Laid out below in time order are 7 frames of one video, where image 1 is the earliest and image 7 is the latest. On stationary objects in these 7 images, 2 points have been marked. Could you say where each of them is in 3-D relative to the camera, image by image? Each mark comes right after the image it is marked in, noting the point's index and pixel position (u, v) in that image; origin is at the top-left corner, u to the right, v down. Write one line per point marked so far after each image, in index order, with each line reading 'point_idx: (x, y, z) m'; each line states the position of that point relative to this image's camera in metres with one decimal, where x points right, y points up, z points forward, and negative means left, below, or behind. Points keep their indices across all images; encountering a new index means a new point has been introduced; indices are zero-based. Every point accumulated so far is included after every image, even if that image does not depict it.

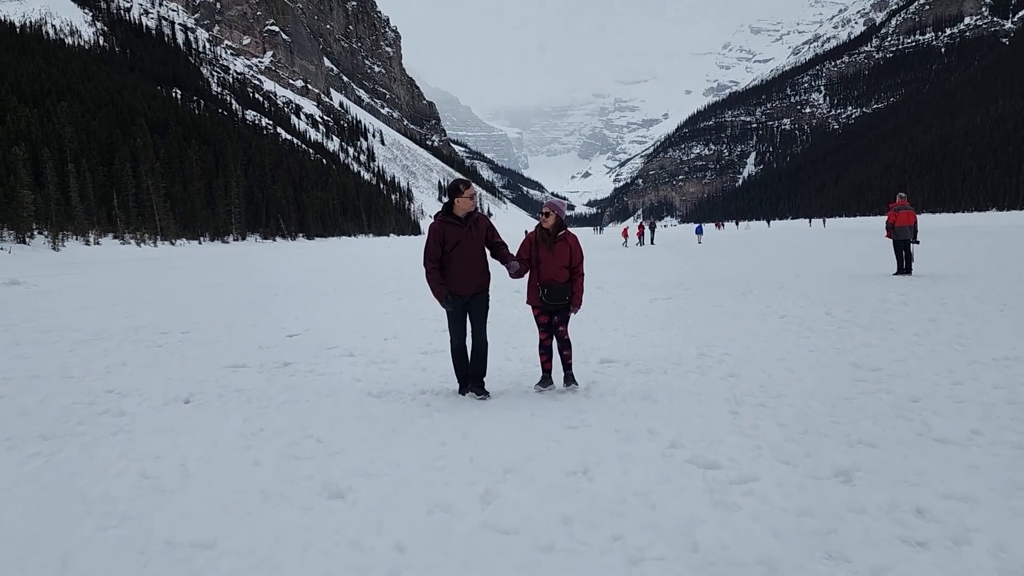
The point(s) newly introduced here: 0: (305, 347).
0: (-4.4, -1.3, +11.5) m
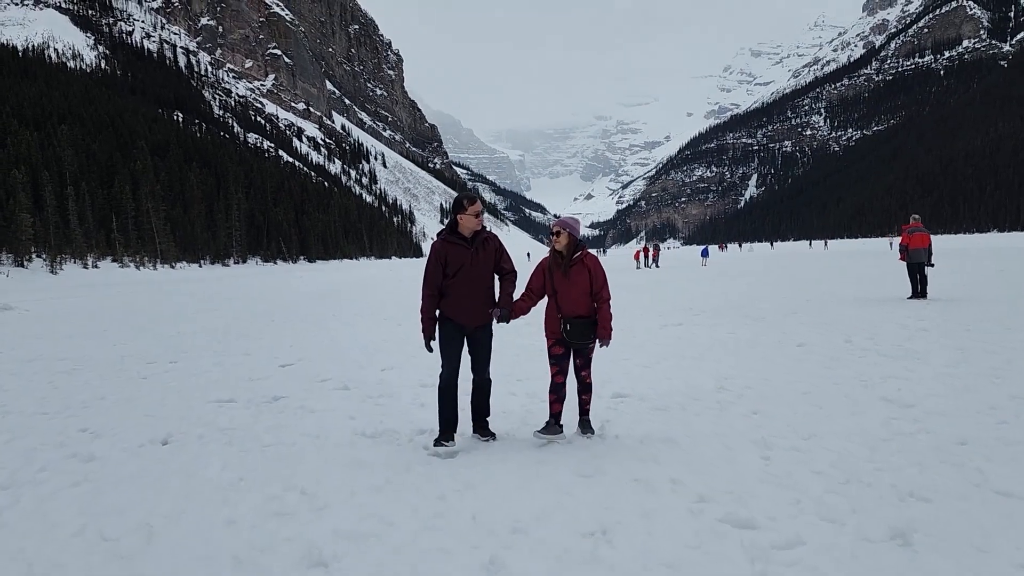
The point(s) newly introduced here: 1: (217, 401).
0: (-4.3, -1.9, +11.0) m
1: (-5.1, -2.0, +9.3) m
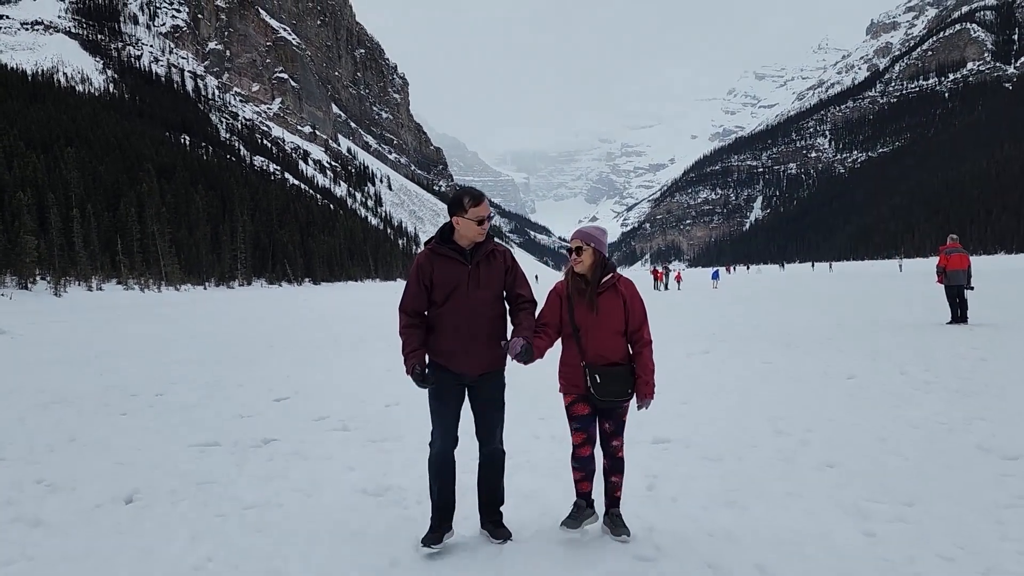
0: (-4.0, -2.4, +10.0) m
1: (-4.8, -2.4, +8.3) m
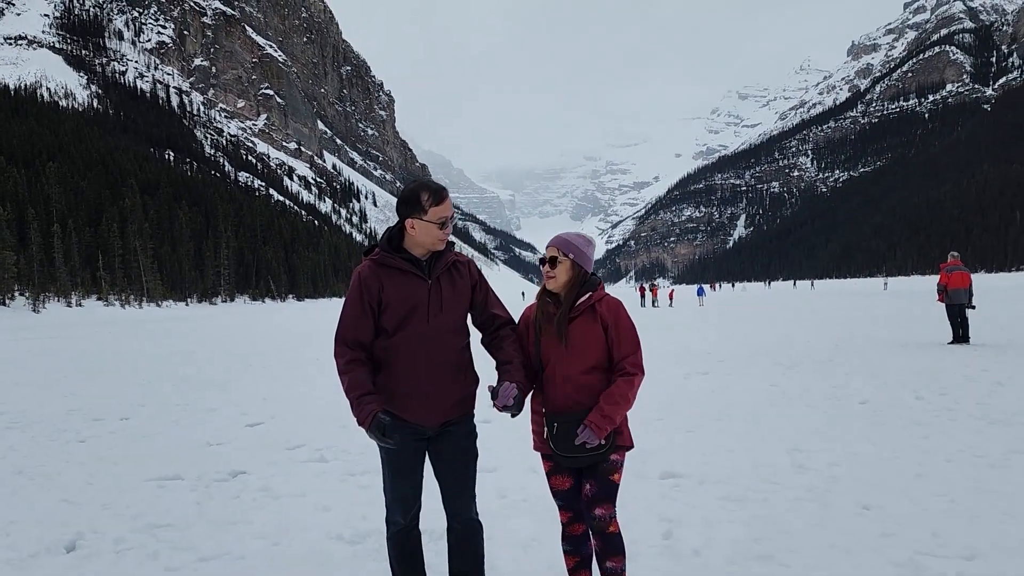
0: (-4.1, -2.7, +9.1) m
1: (-4.9, -2.7, +7.4) m
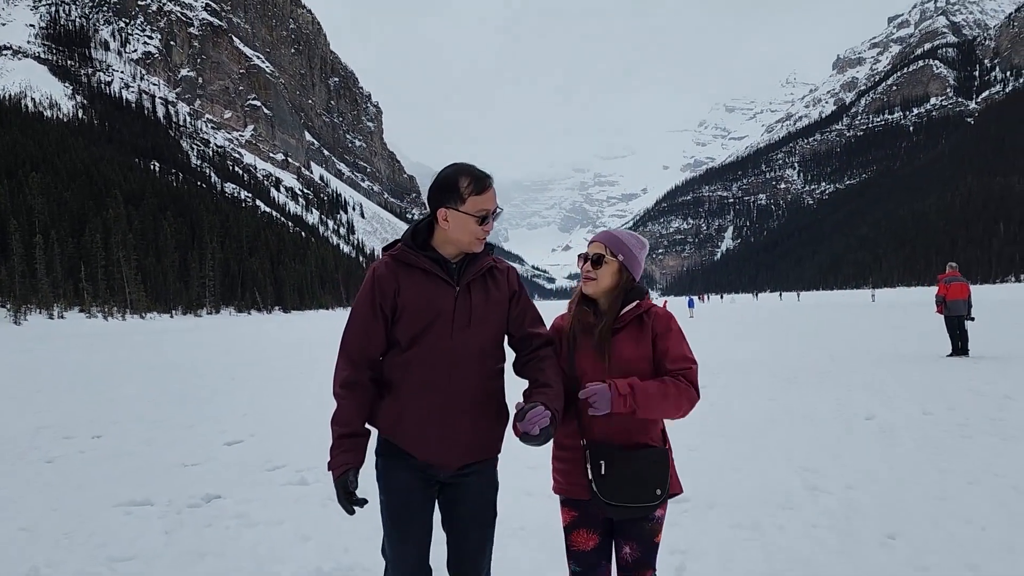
0: (-4.2, -2.9, +8.6) m
1: (-4.9, -2.9, +6.9) m
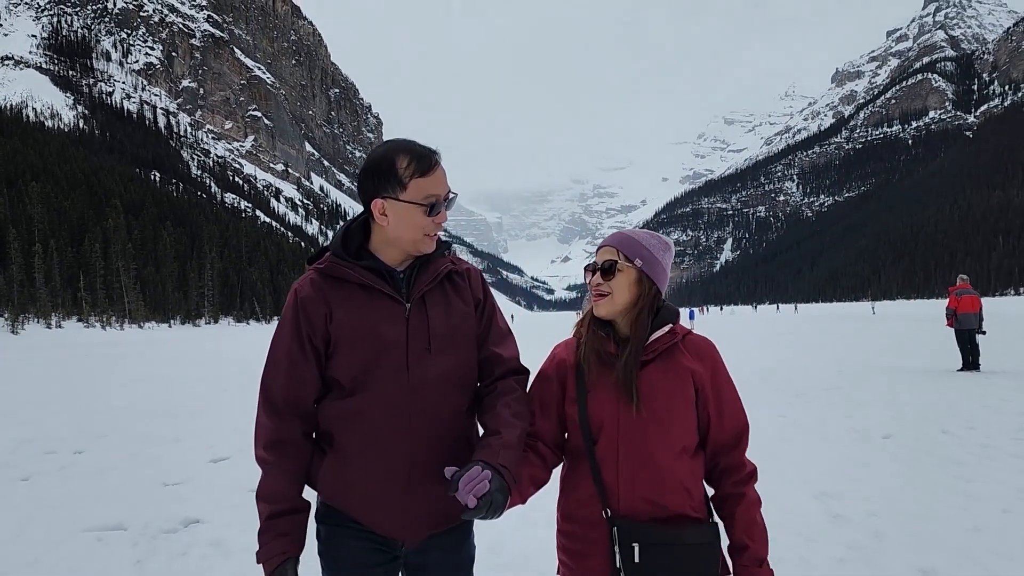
0: (-4.3, -3.0, +8.2) m
1: (-5.0, -3.0, +6.4) m
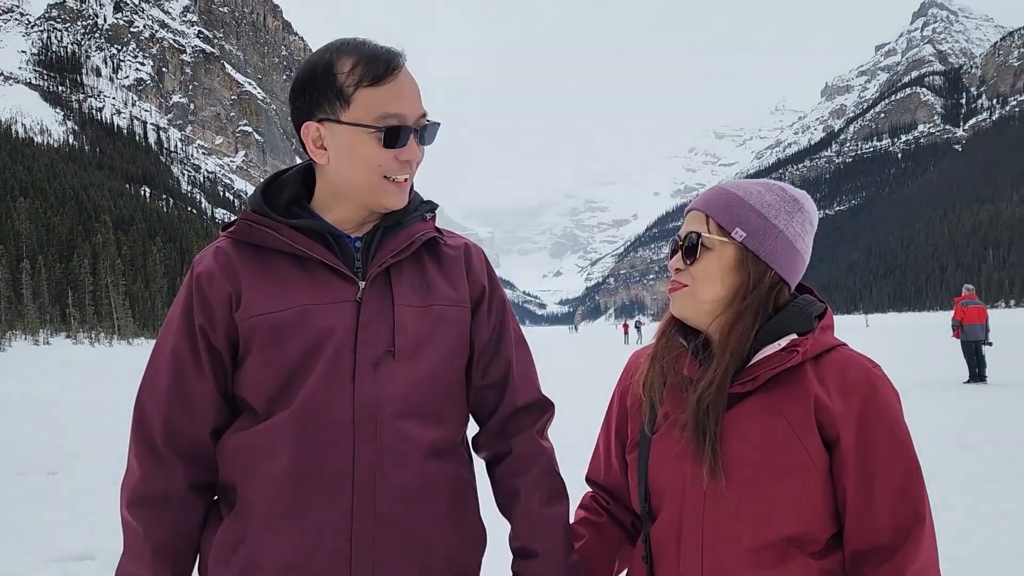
0: (-4.3, -3.2, +7.5) m
1: (-4.9, -3.1, +5.7) m
